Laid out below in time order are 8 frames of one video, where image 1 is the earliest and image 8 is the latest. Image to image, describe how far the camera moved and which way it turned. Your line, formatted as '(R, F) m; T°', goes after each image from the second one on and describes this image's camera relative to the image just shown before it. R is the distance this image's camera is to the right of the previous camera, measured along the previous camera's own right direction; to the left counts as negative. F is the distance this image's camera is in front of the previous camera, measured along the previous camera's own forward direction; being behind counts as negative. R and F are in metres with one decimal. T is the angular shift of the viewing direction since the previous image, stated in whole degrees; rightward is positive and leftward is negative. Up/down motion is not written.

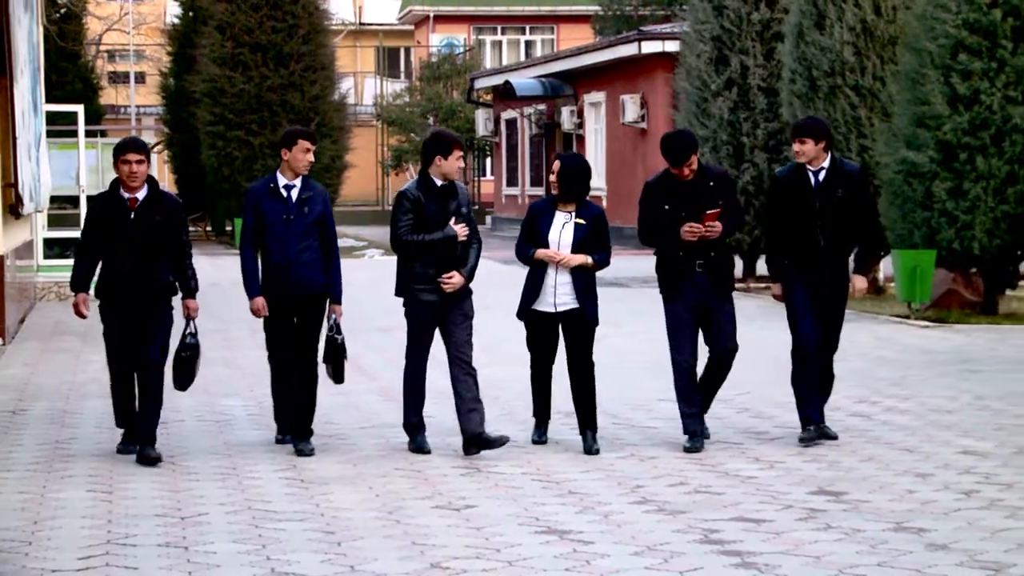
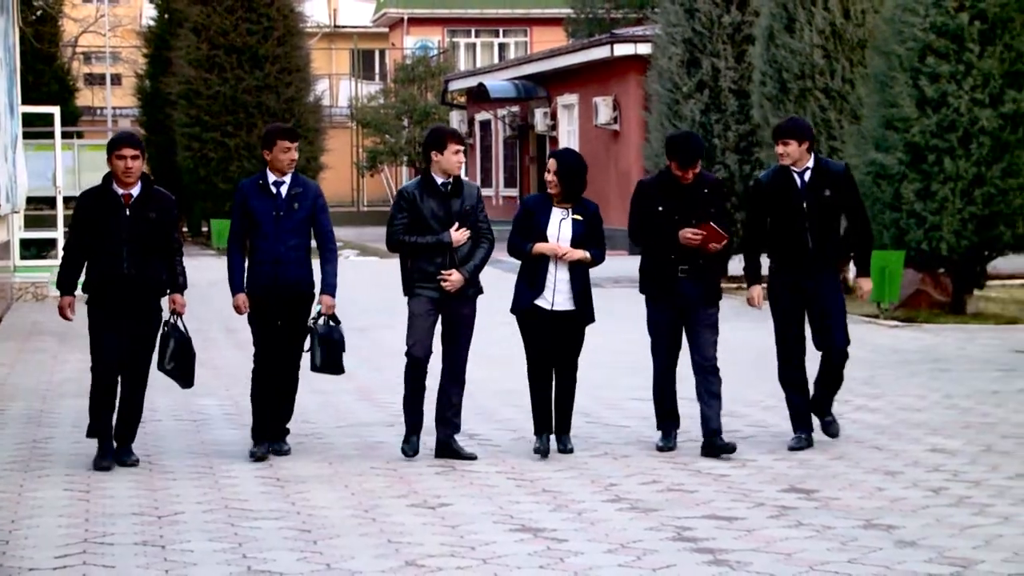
(+1.0, +0.2) m; -7°
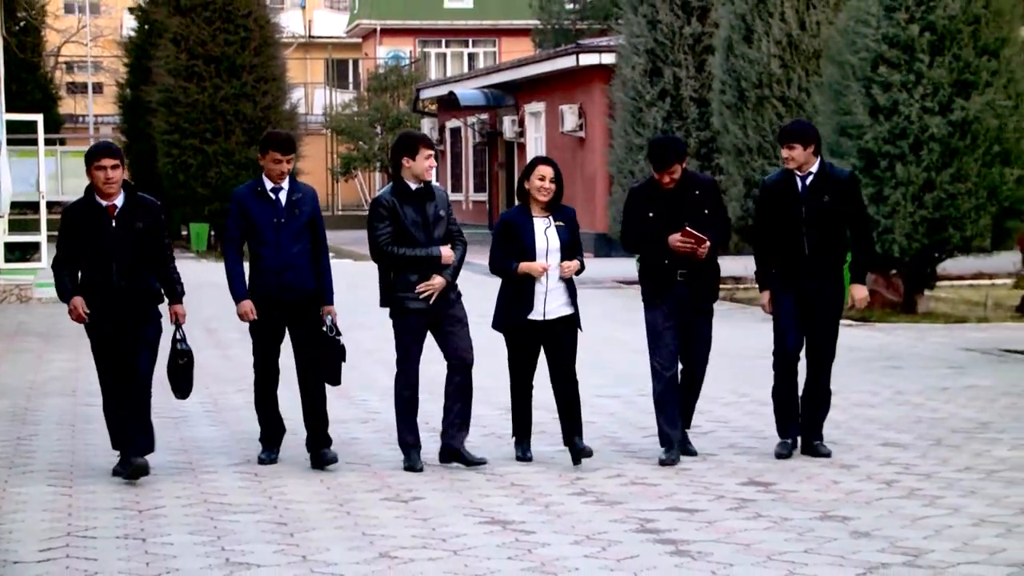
(+0.1, -0.2) m; +1°
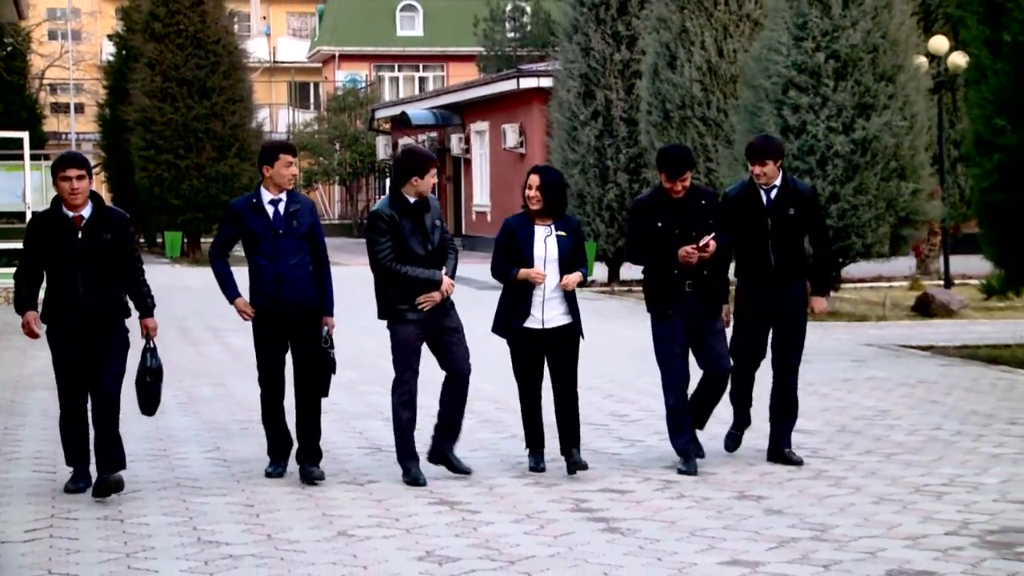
(+0.2, -0.7) m; +1°
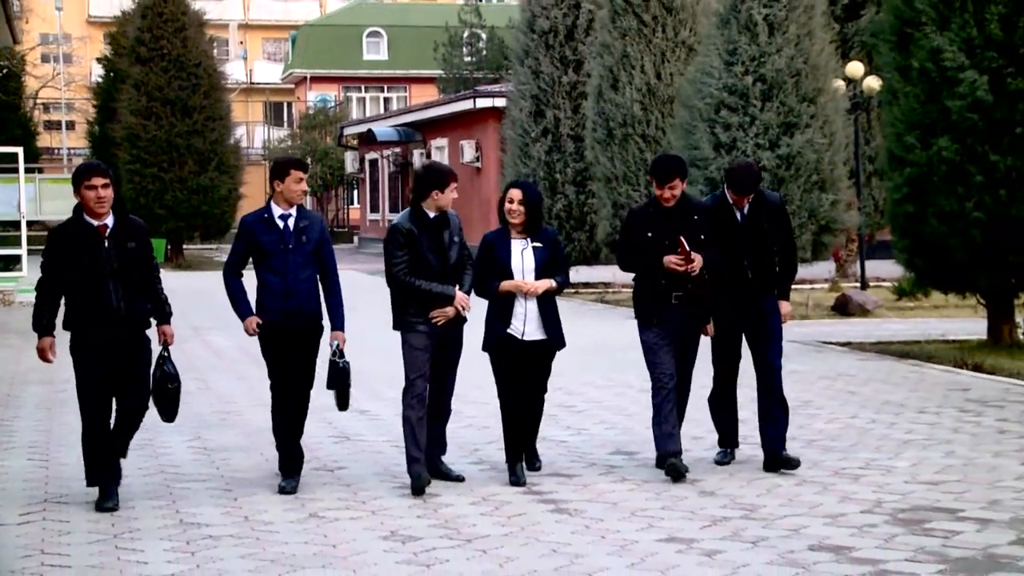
(+0.1, -0.7) m; +1°
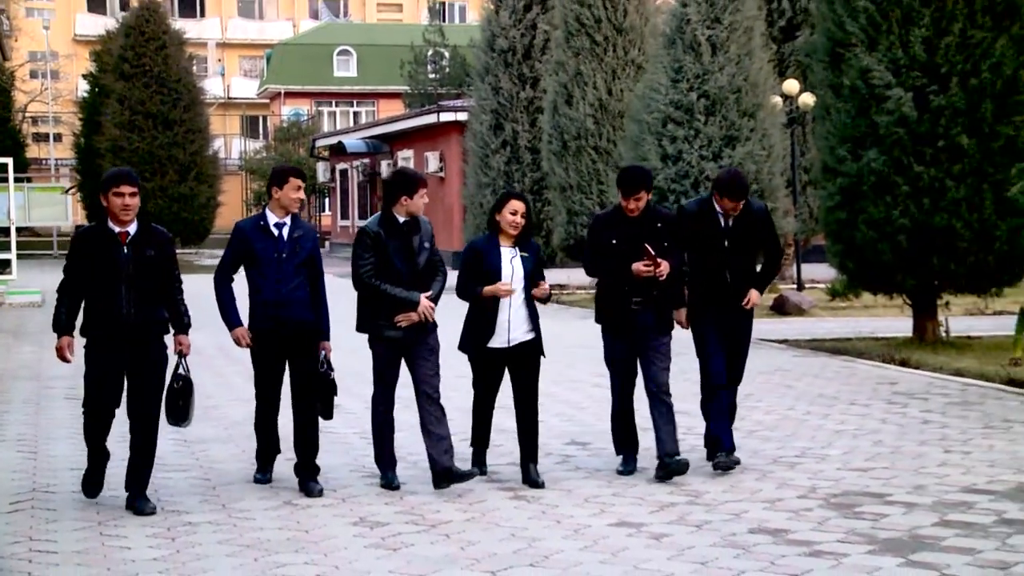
(+0.1, -0.6) m; +1°
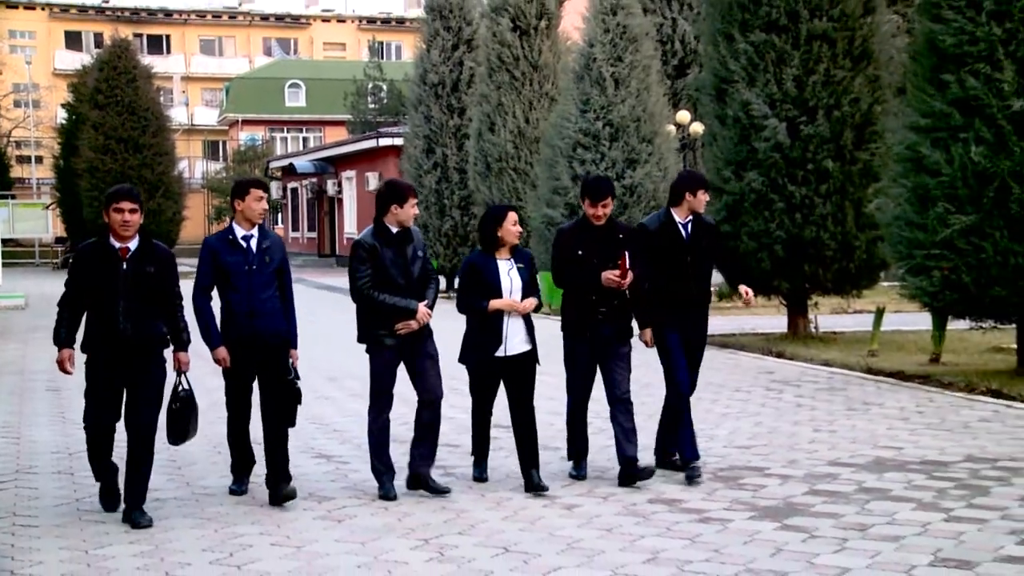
(+0.2, -1.2) m; +2°
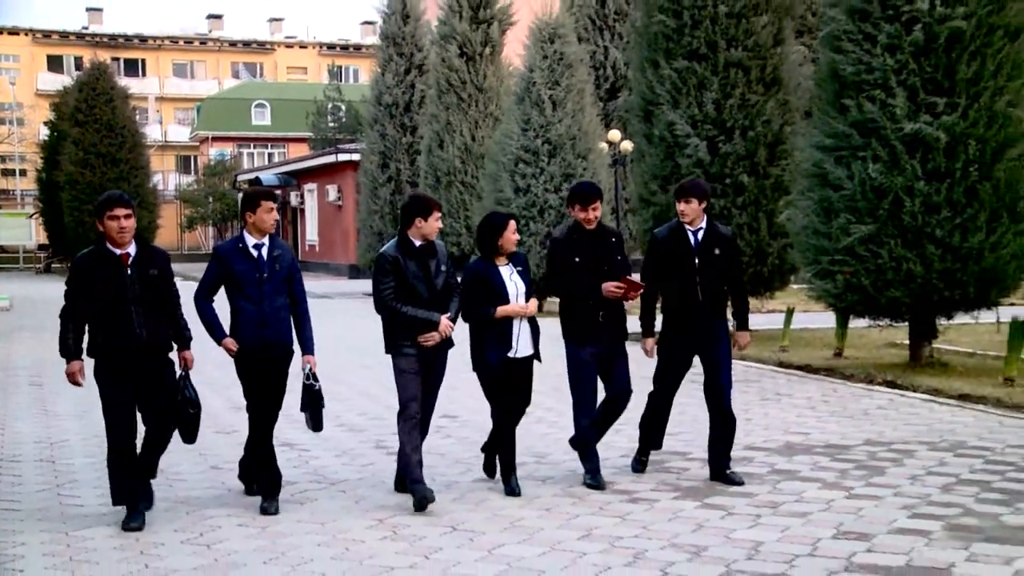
(+0.1, -1.0) m; +2°
